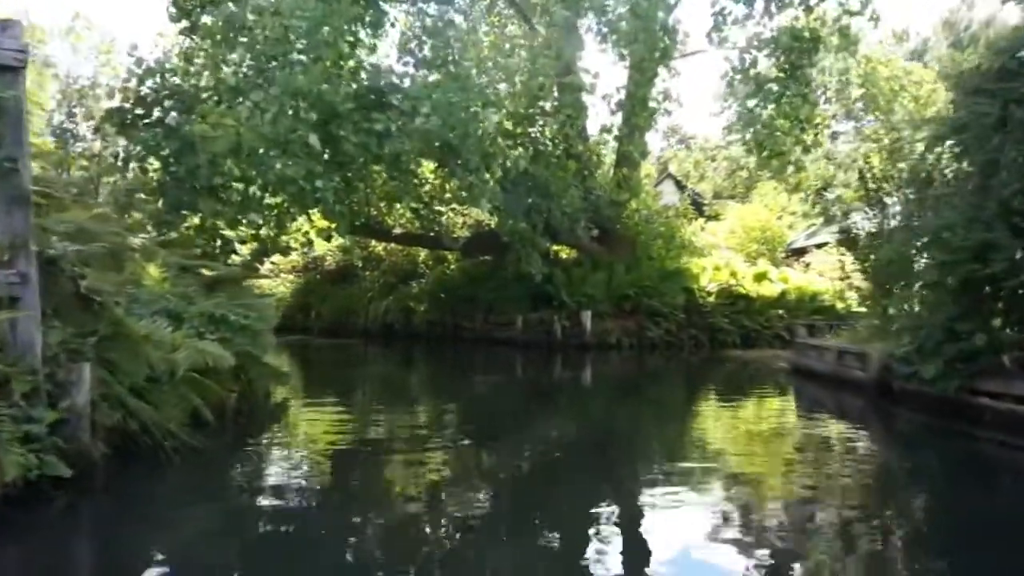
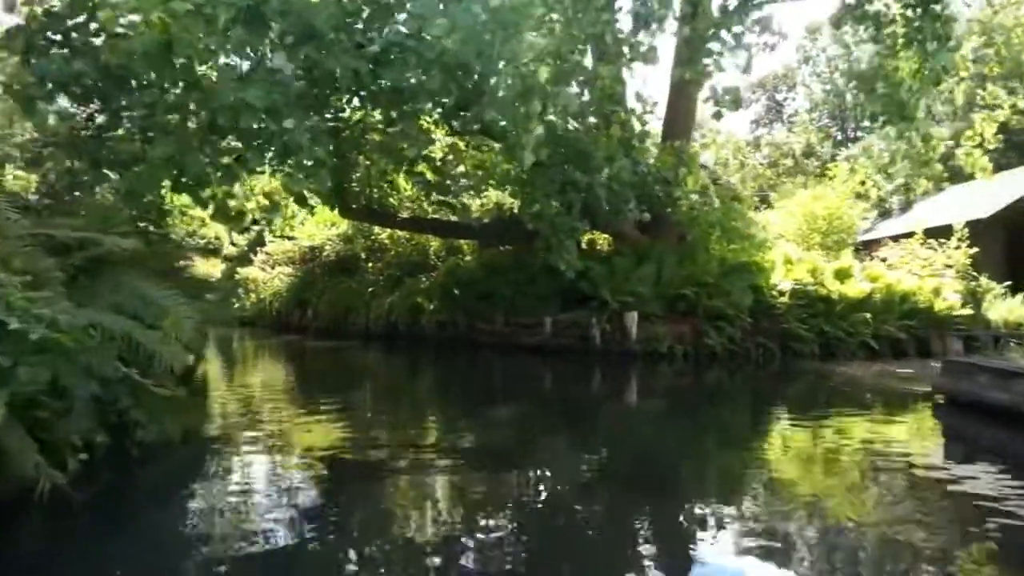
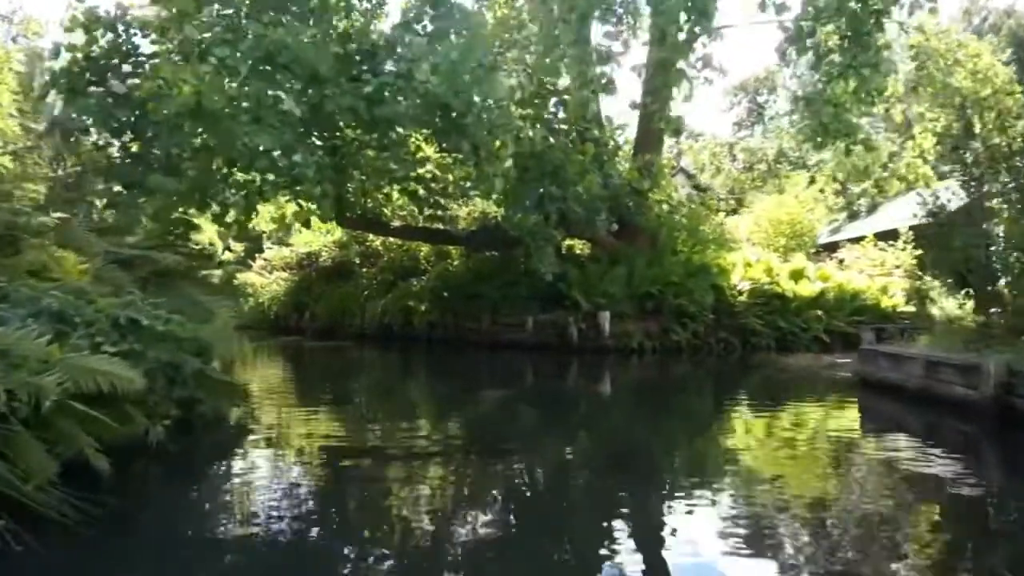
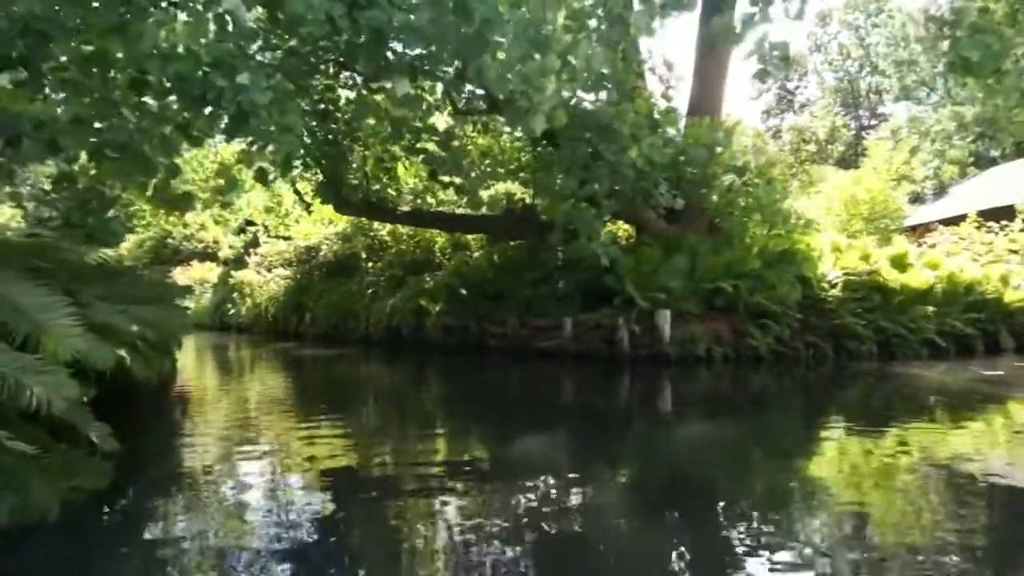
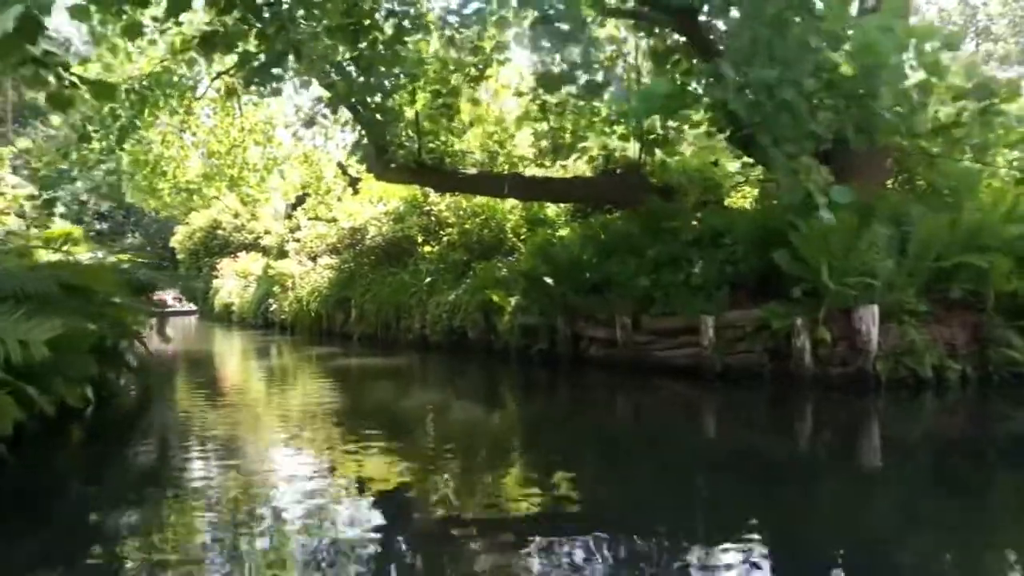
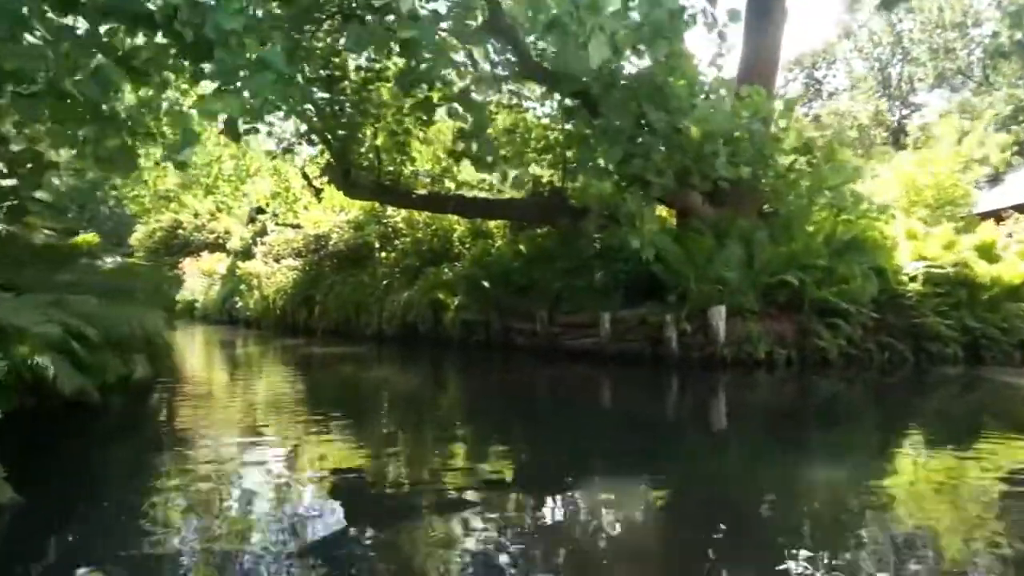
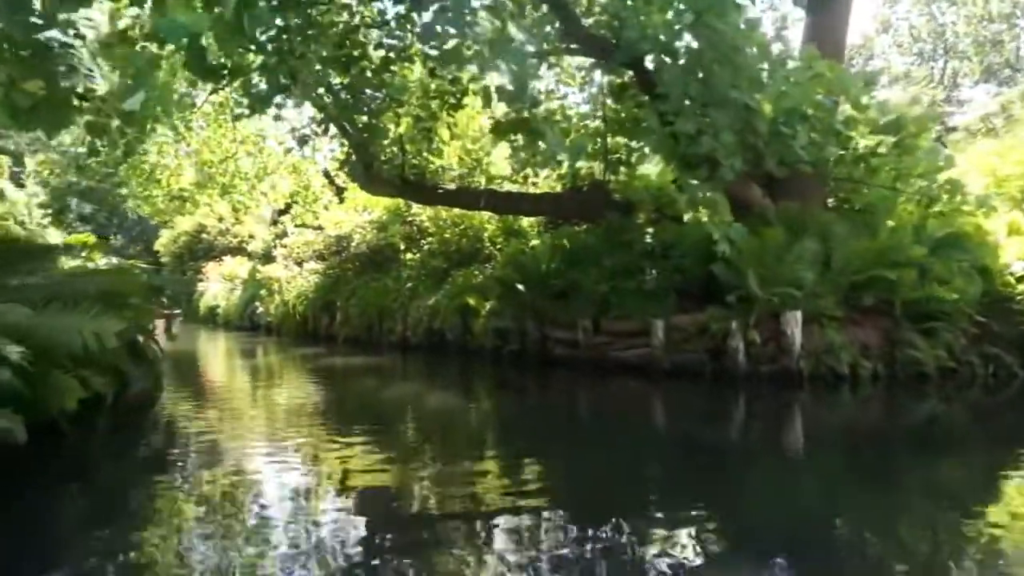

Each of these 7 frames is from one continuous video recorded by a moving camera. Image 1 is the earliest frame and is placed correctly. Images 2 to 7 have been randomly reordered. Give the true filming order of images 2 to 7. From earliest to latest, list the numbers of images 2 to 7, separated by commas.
3, 2, 4, 6, 7, 5
